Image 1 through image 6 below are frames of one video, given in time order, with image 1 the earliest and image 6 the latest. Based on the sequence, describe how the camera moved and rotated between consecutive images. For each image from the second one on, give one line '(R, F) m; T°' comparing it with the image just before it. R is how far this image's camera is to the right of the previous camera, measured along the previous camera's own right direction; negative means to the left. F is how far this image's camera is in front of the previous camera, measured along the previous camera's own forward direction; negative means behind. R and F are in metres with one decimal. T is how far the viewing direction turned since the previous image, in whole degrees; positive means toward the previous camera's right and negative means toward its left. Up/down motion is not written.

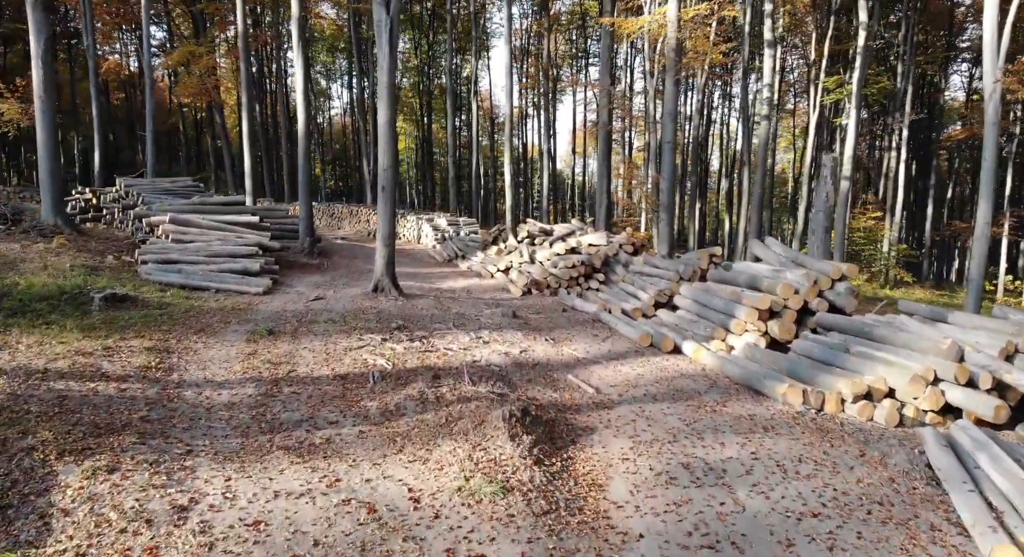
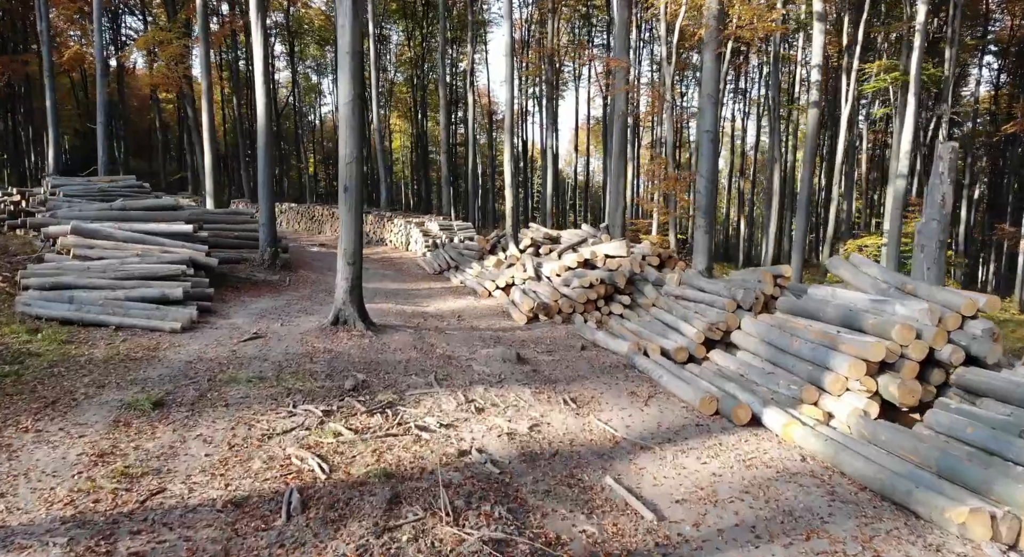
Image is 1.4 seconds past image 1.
(-0.1, +2.5) m; 0°
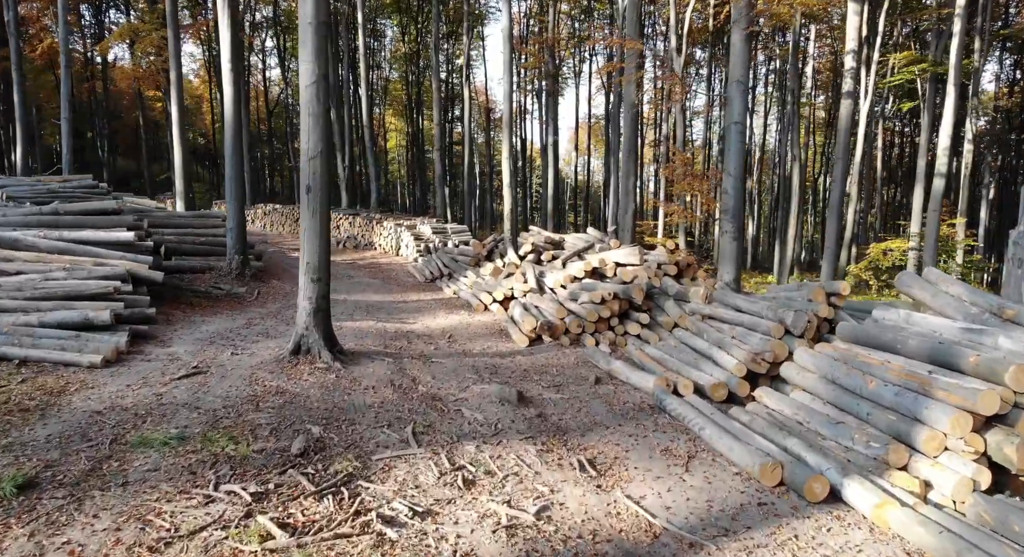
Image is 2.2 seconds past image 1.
(0.0, +1.4) m; 0°
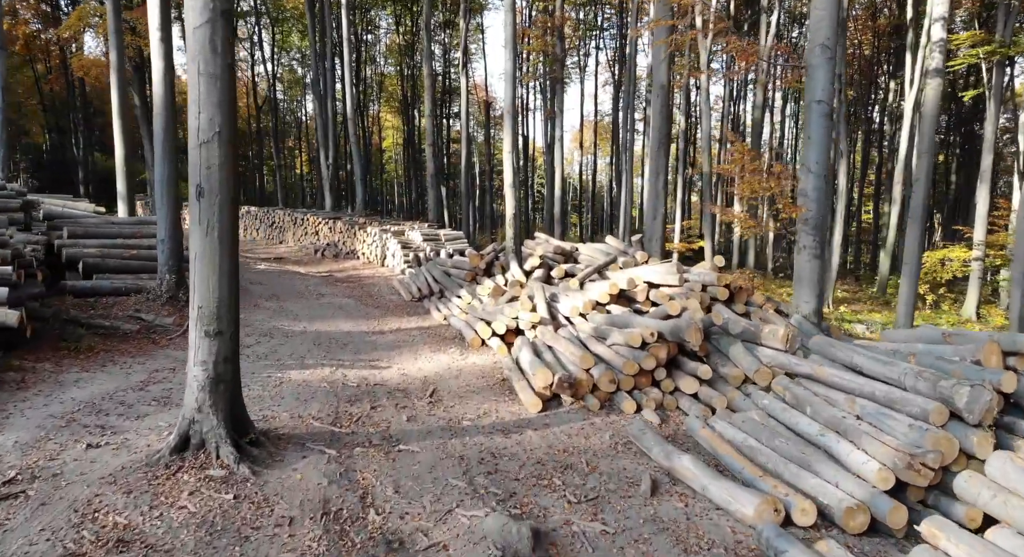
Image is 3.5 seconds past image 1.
(-0.1, +2.3) m; 0°
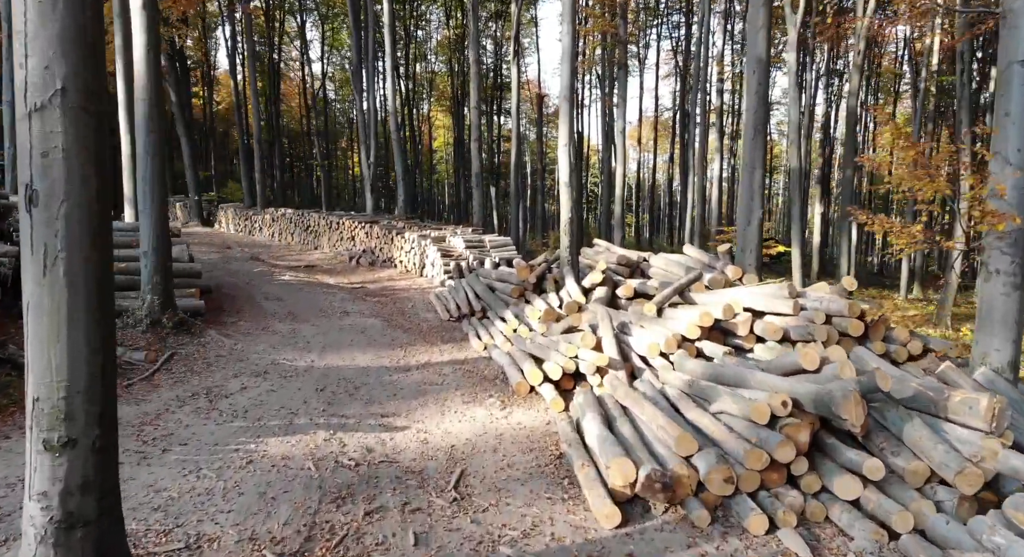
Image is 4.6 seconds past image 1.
(-0.1, +1.9) m; -5°
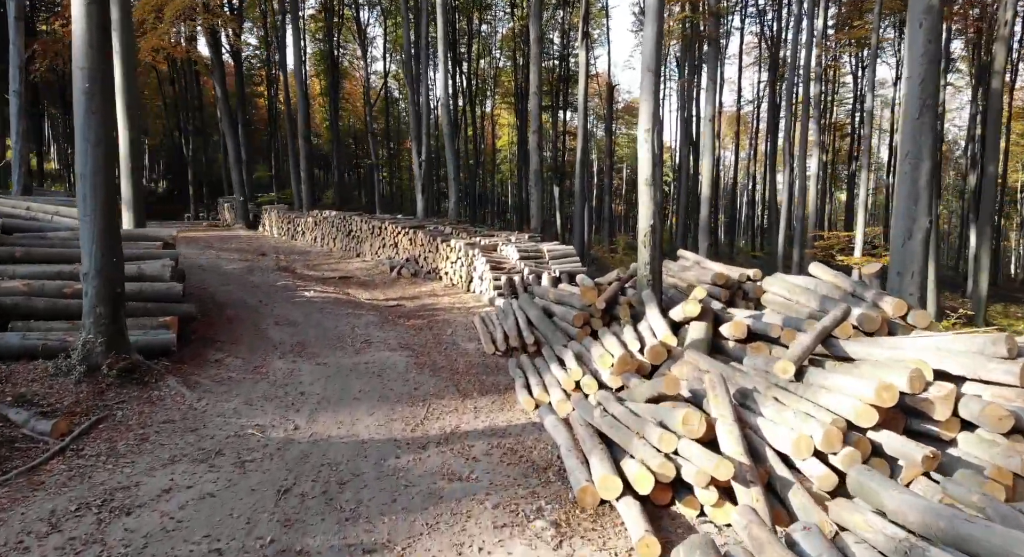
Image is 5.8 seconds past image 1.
(0.0, +2.2) m; -6°
